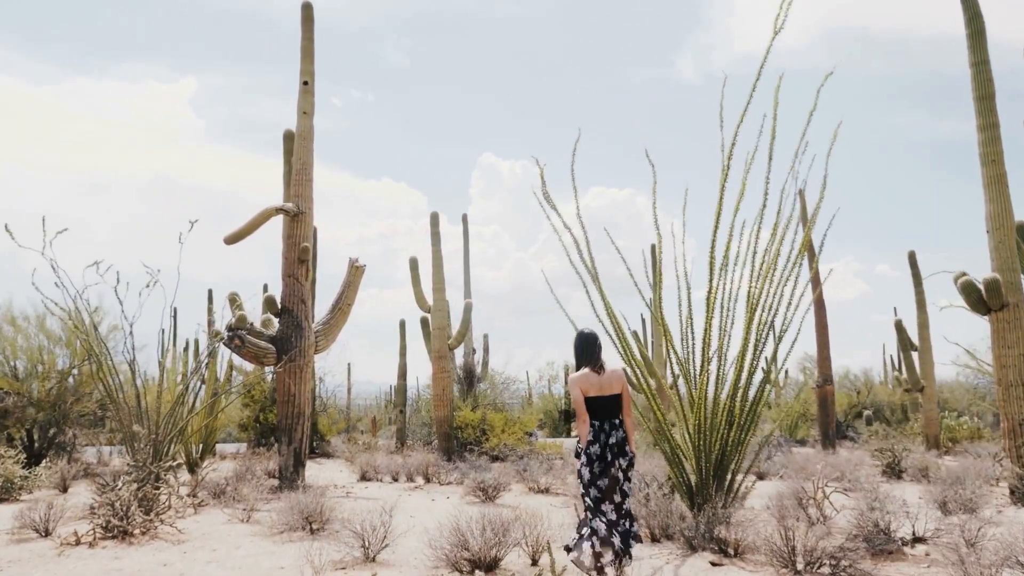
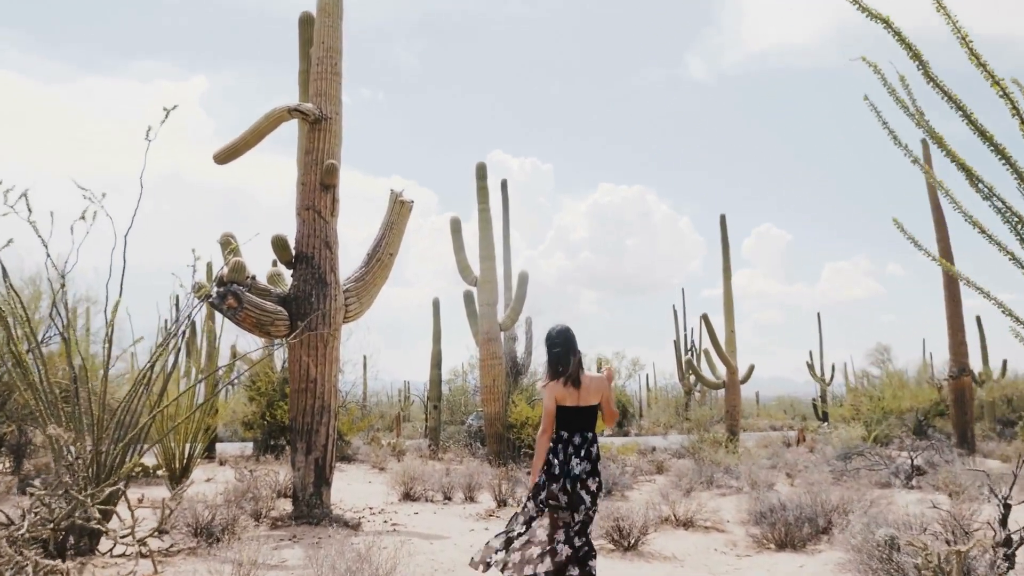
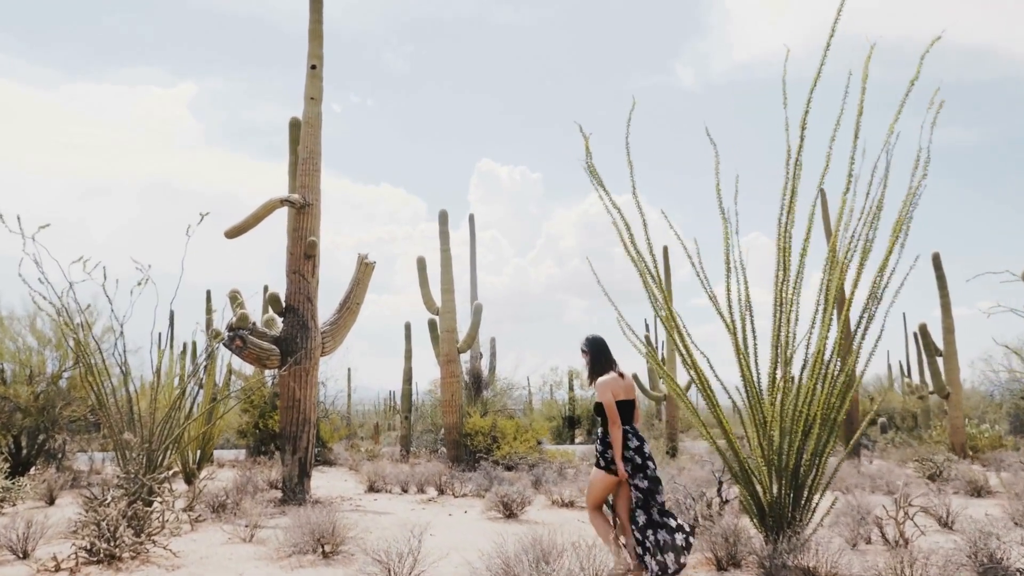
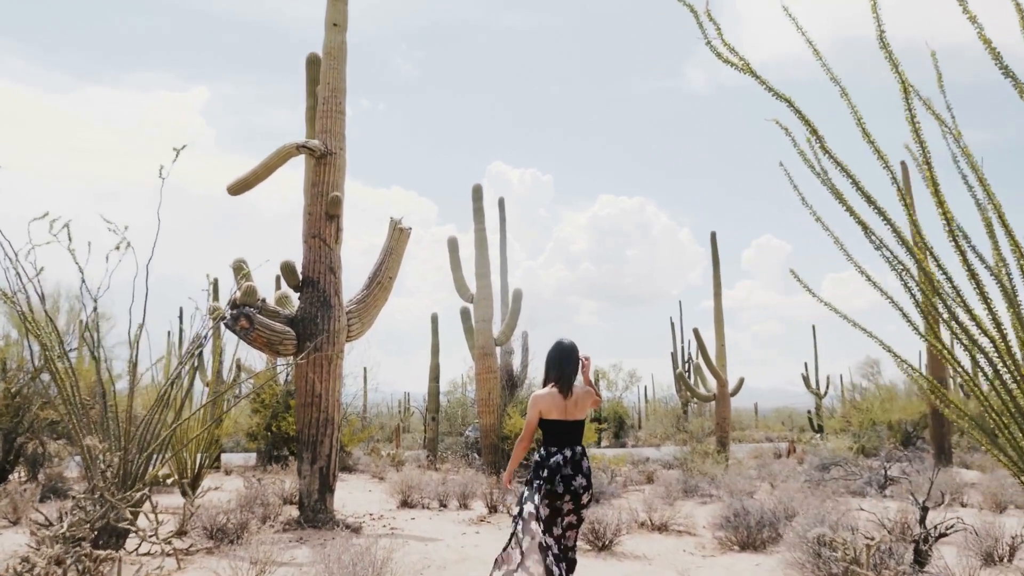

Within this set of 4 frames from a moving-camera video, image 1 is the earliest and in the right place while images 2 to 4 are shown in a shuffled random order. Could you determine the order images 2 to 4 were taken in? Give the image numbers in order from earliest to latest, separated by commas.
3, 4, 2
